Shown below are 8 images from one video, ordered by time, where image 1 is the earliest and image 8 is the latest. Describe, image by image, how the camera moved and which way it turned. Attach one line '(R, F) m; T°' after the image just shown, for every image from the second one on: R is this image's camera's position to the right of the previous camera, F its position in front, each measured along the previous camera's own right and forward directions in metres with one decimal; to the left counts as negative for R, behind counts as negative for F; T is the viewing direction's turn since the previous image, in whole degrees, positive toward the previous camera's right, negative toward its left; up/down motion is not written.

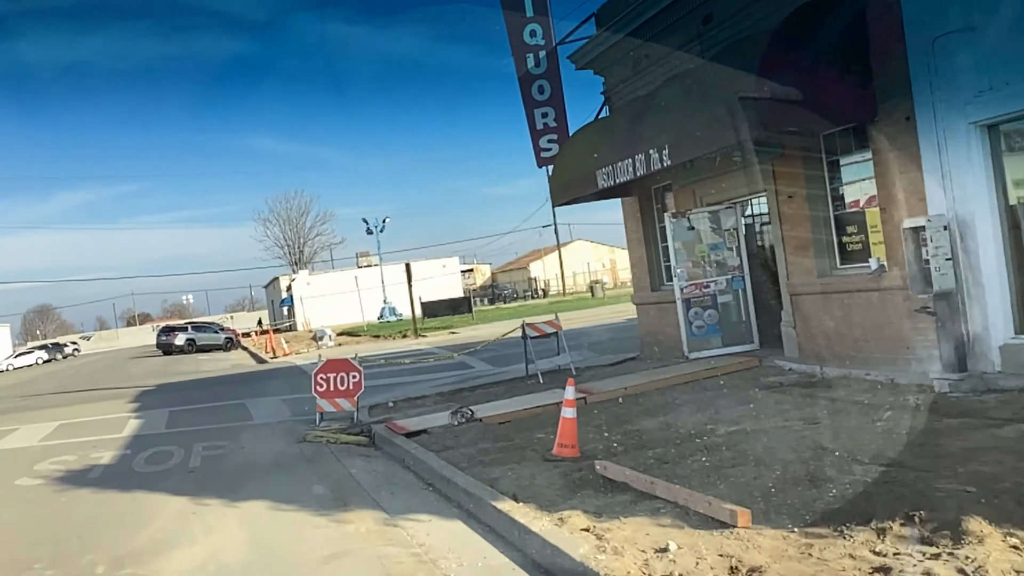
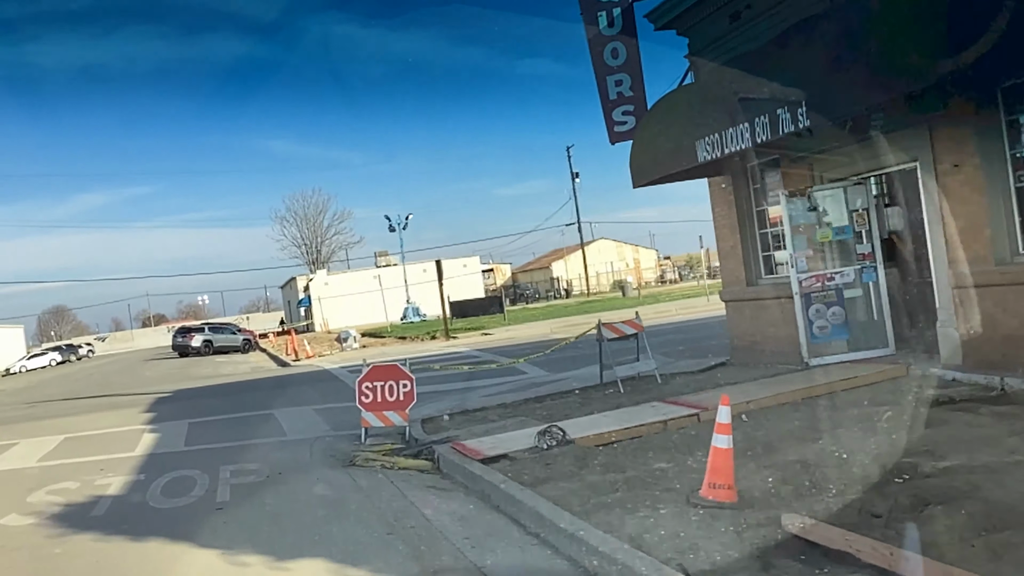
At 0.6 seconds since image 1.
(-0.9, +1.9) m; -1°
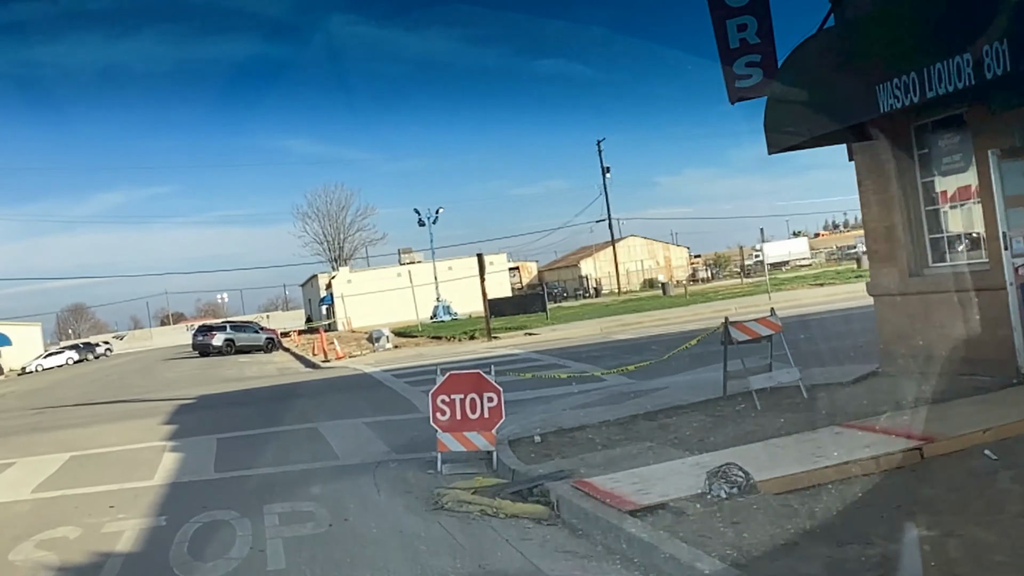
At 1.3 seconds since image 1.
(-1.0, +2.2) m; -1°
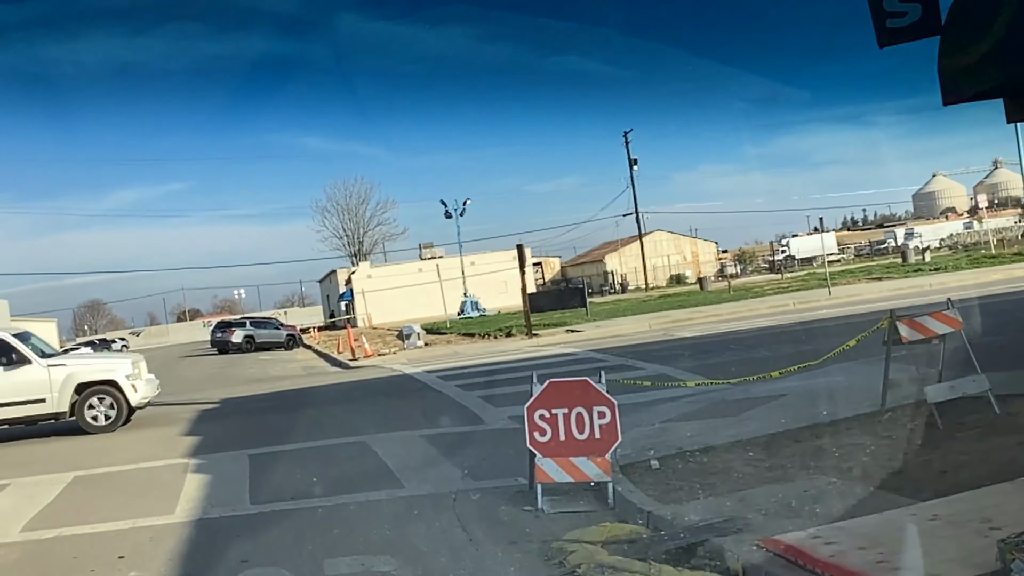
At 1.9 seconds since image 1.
(-0.9, +1.8) m; -1°
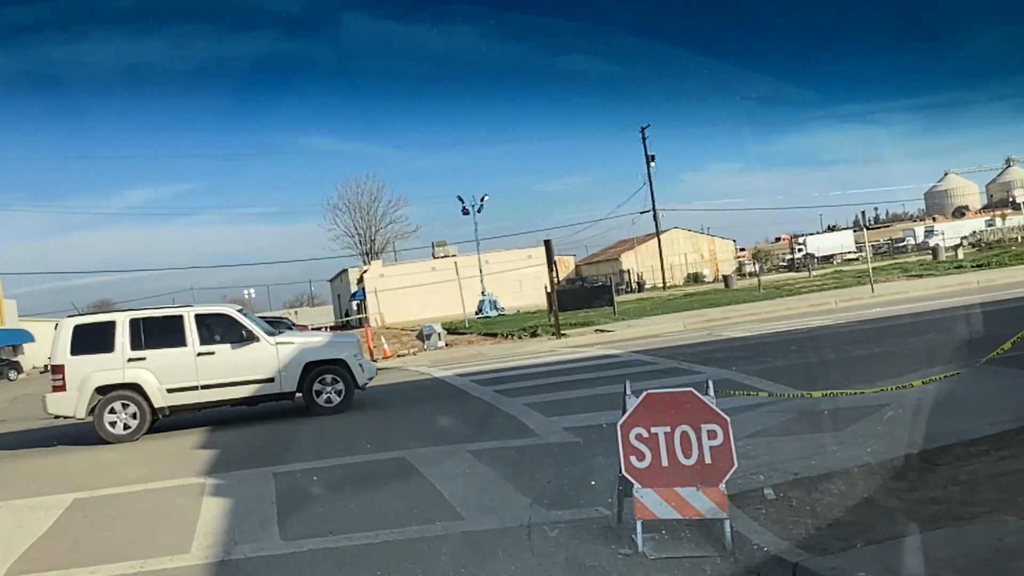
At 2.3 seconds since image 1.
(-0.6, +1.2) m; -1°
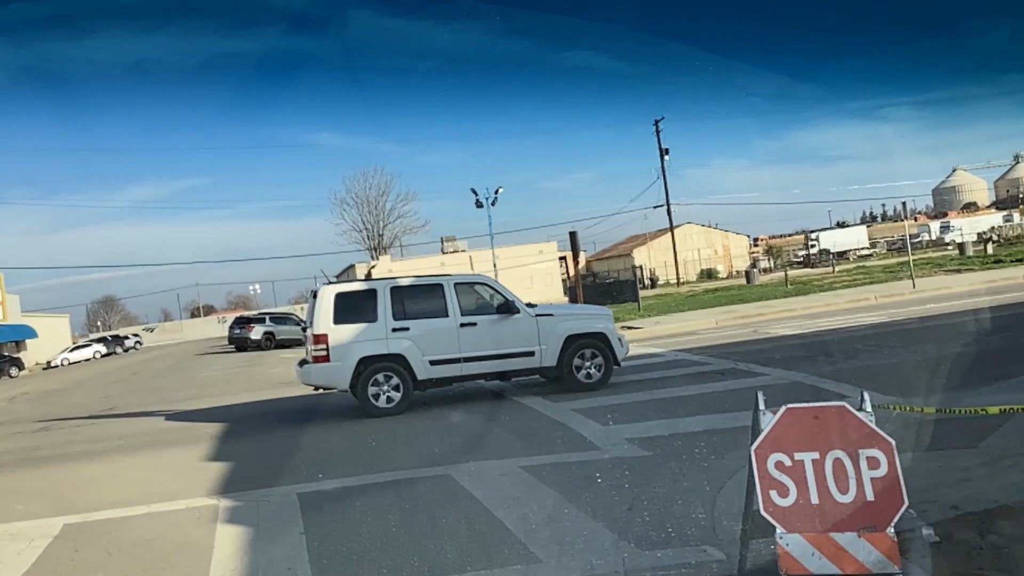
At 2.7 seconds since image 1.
(-0.5, +1.2) m; 0°
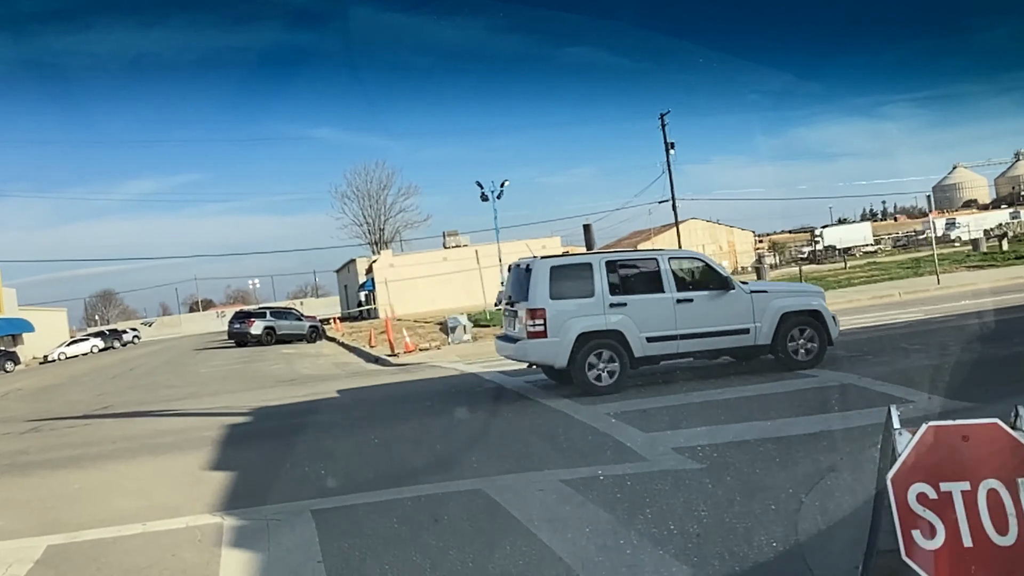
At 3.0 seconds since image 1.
(-0.3, +0.8) m; 0°
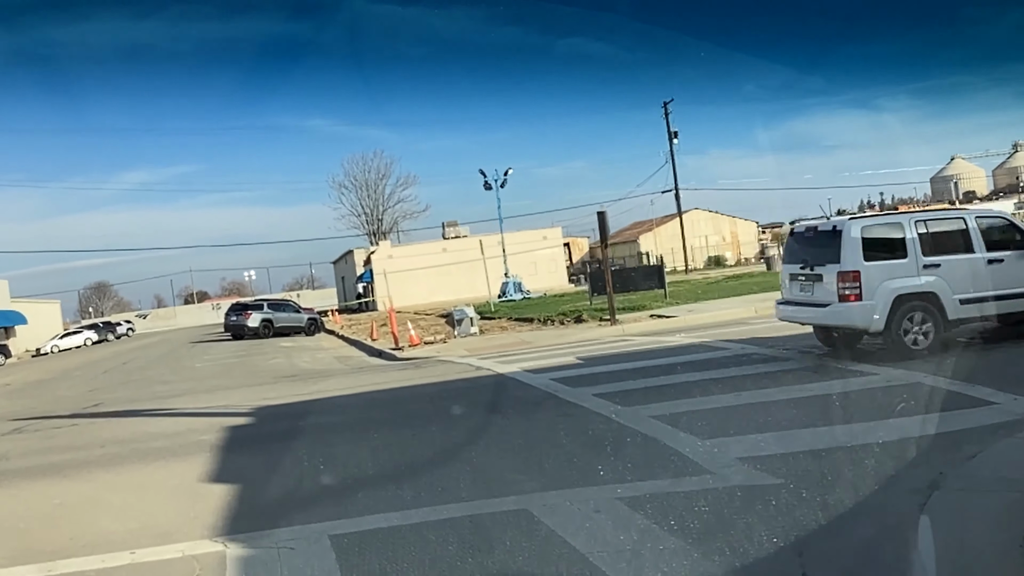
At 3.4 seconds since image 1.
(-0.4, +0.9) m; 0°
